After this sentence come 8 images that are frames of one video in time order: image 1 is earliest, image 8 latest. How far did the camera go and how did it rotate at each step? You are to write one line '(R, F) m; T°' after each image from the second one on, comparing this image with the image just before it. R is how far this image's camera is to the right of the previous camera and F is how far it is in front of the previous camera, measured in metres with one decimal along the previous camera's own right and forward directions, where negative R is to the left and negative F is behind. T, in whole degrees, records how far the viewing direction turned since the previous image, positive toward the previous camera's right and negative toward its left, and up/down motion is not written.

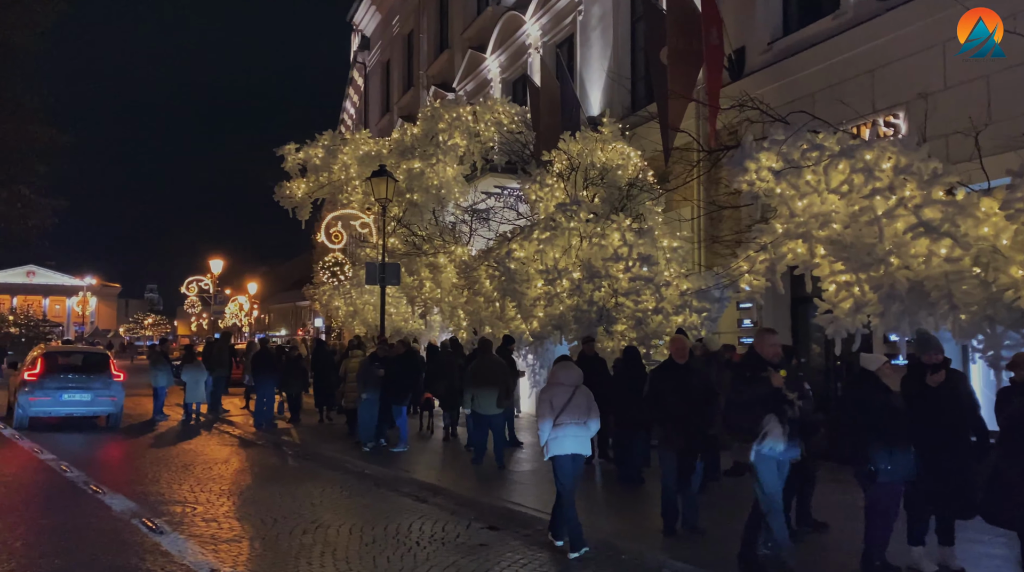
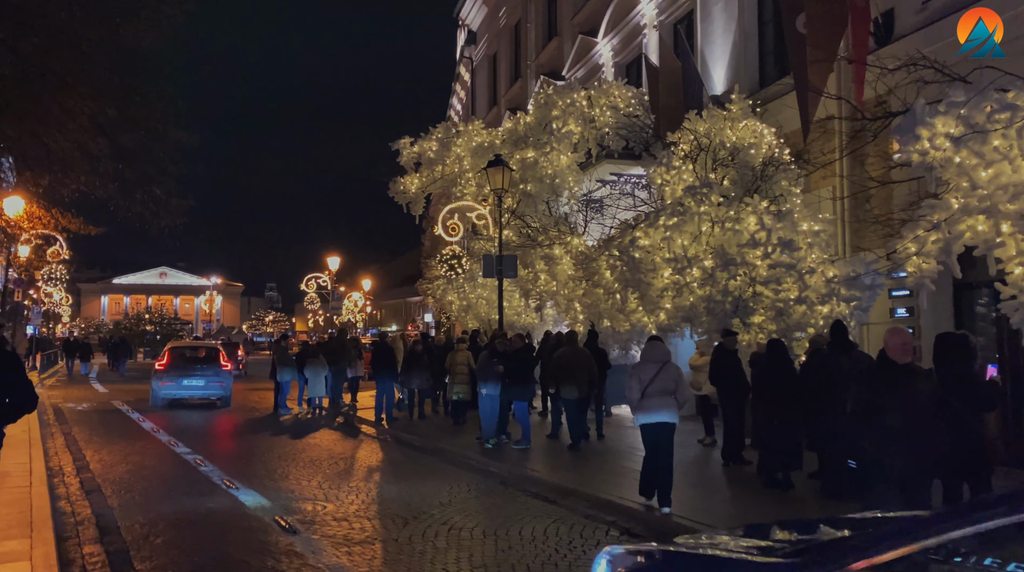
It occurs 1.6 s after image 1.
(-0.3, +0.6) m; -7°
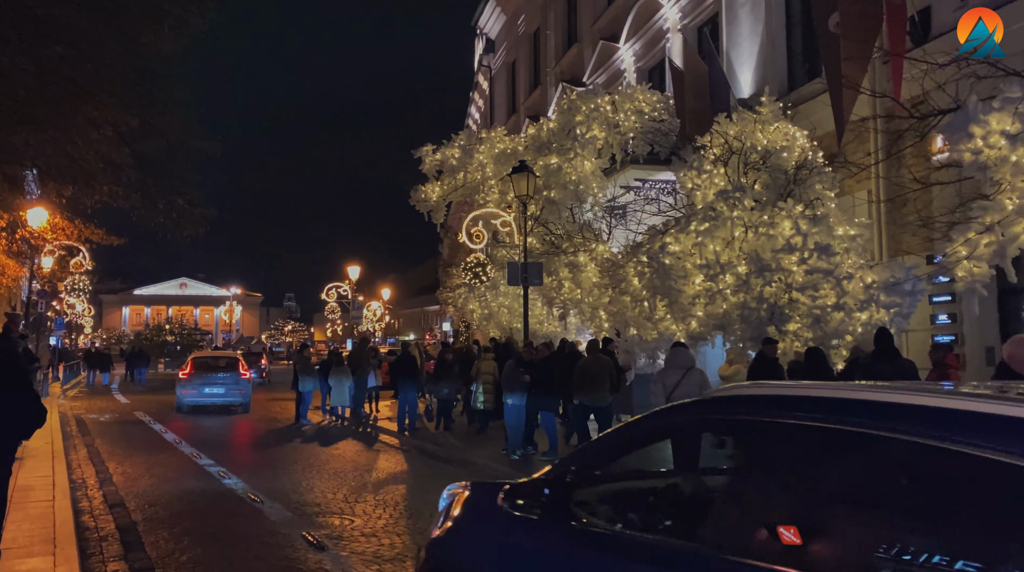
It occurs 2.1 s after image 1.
(-0.1, +0.3) m; -1°
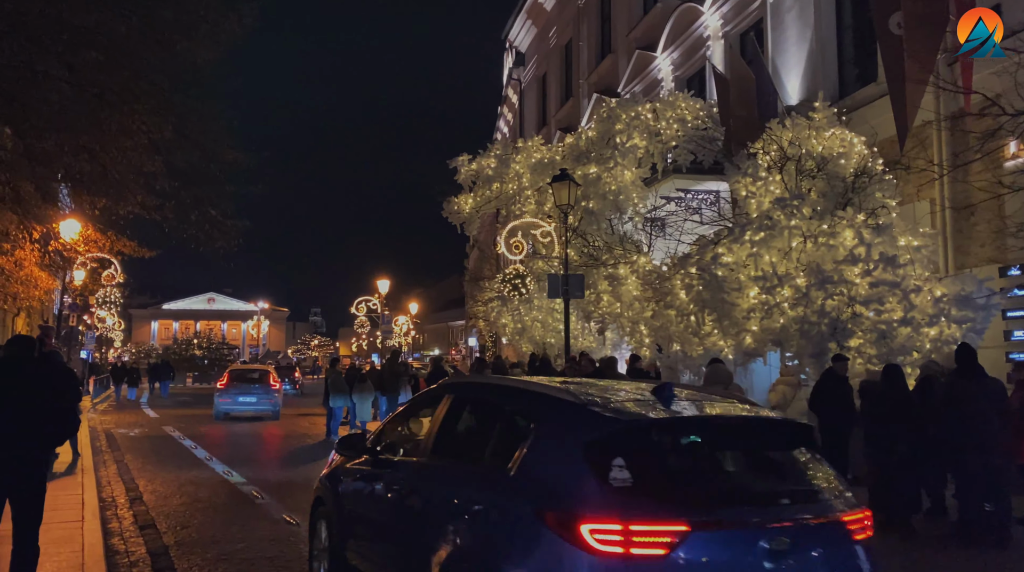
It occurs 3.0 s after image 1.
(-0.3, +0.5) m; -2°
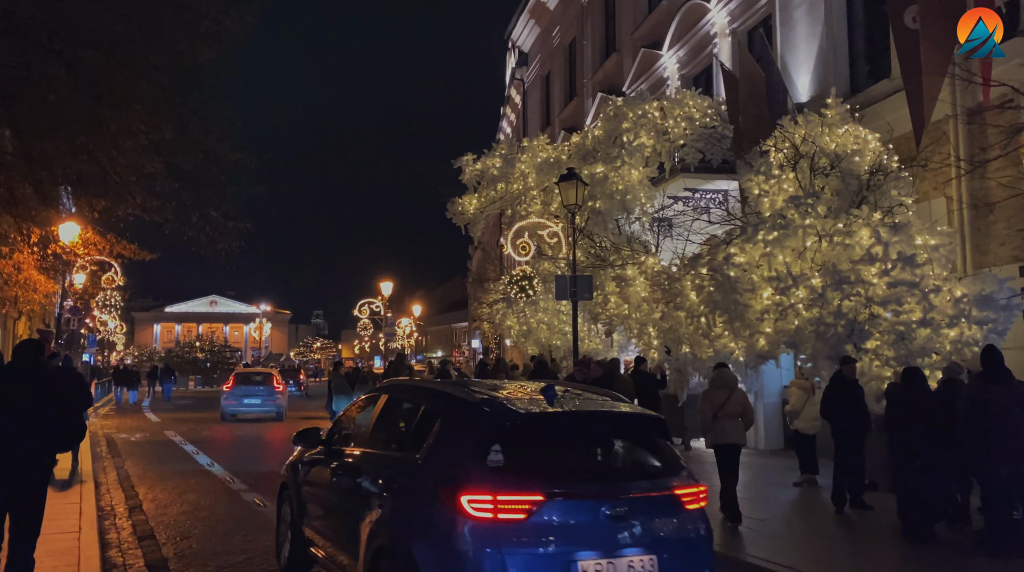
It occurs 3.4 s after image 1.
(-0.1, +0.3) m; 0°
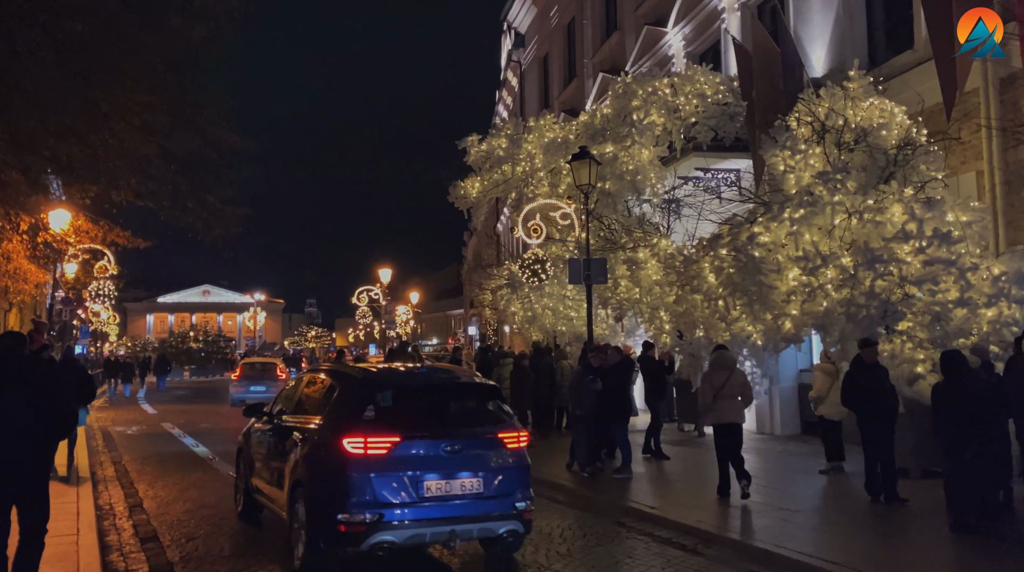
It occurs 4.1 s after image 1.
(-0.3, +0.5) m; 0°
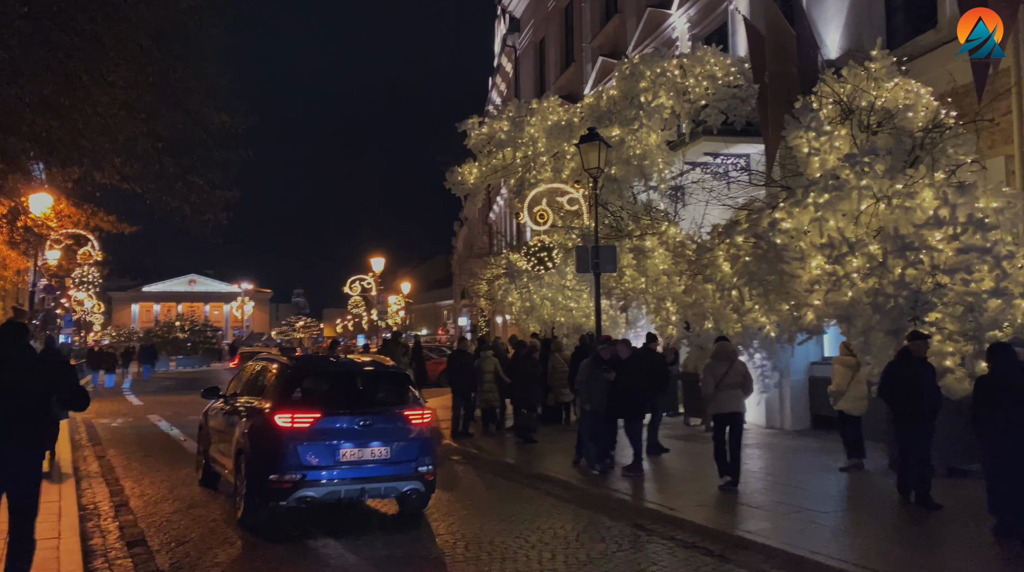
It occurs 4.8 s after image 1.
(-0.2, +0.5) m; +1°
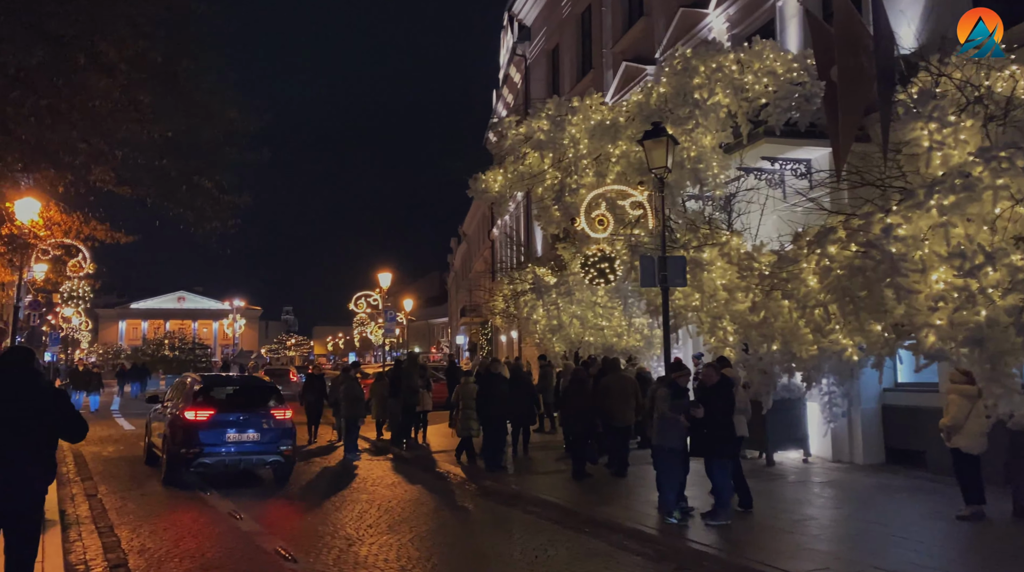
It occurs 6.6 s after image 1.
(-0.8, +1.5) m; +1°
